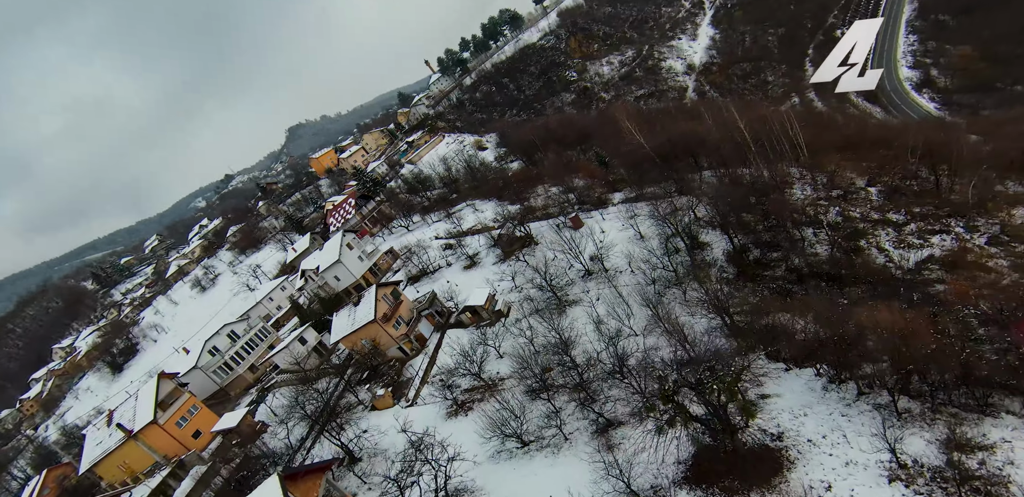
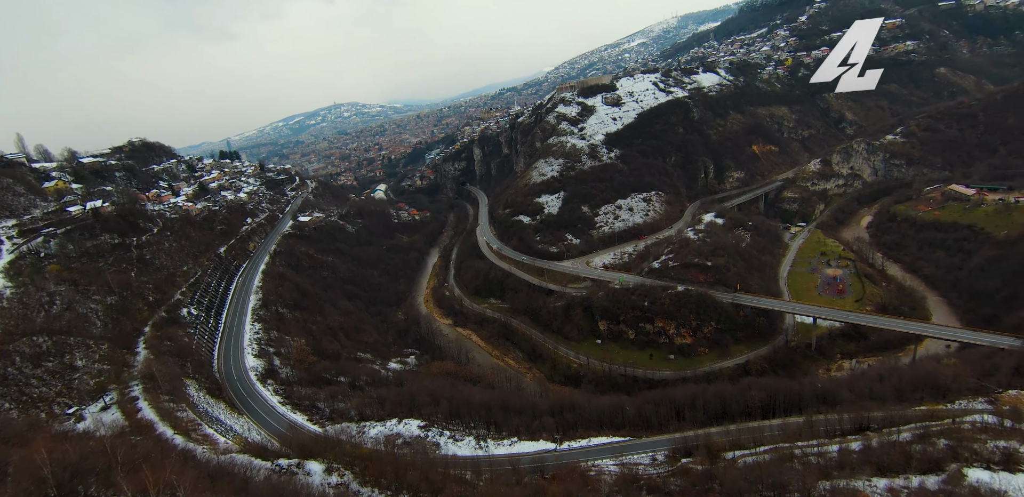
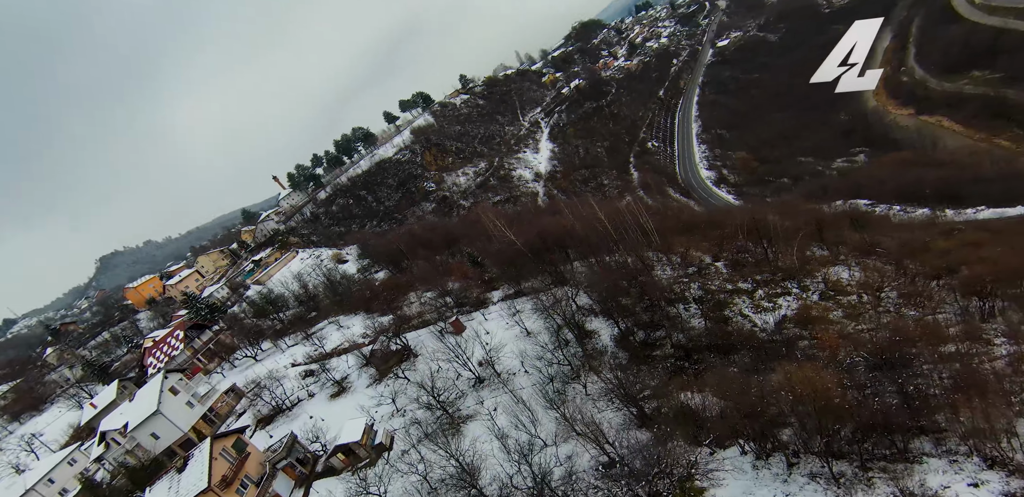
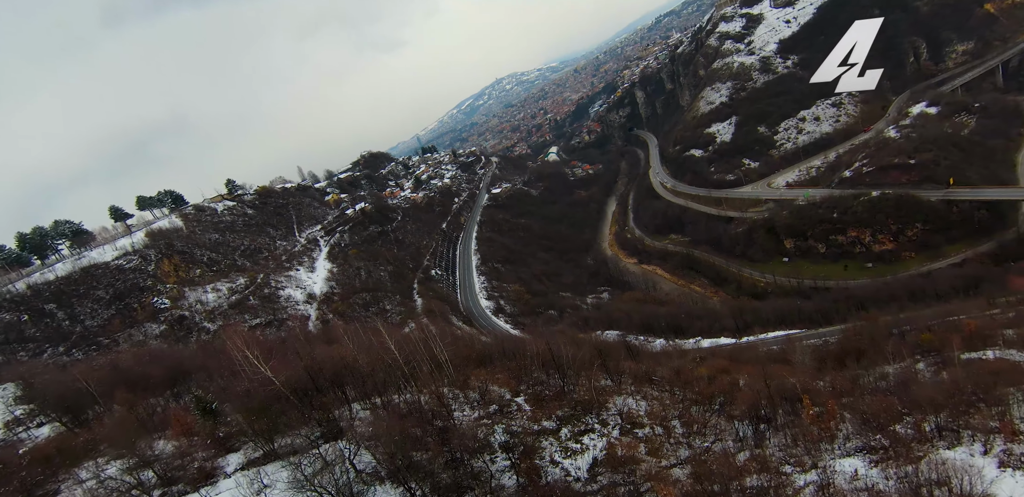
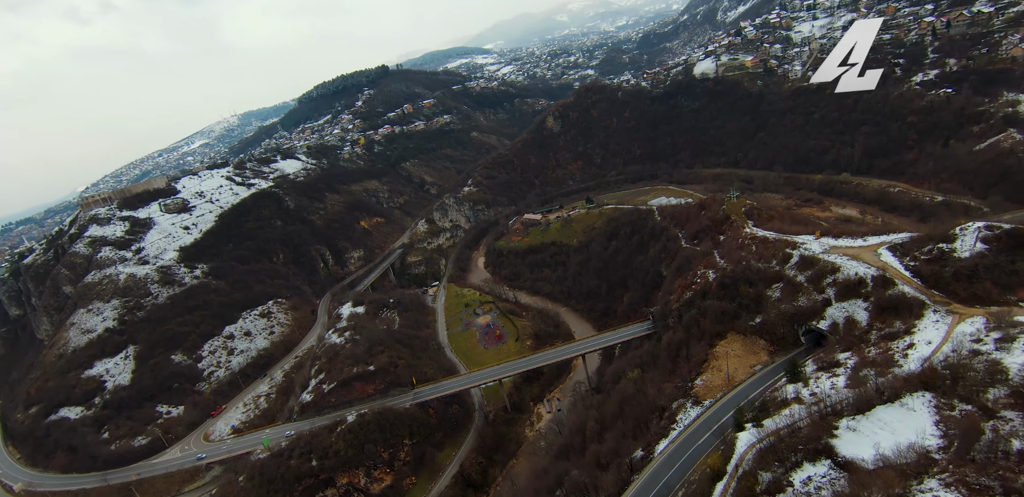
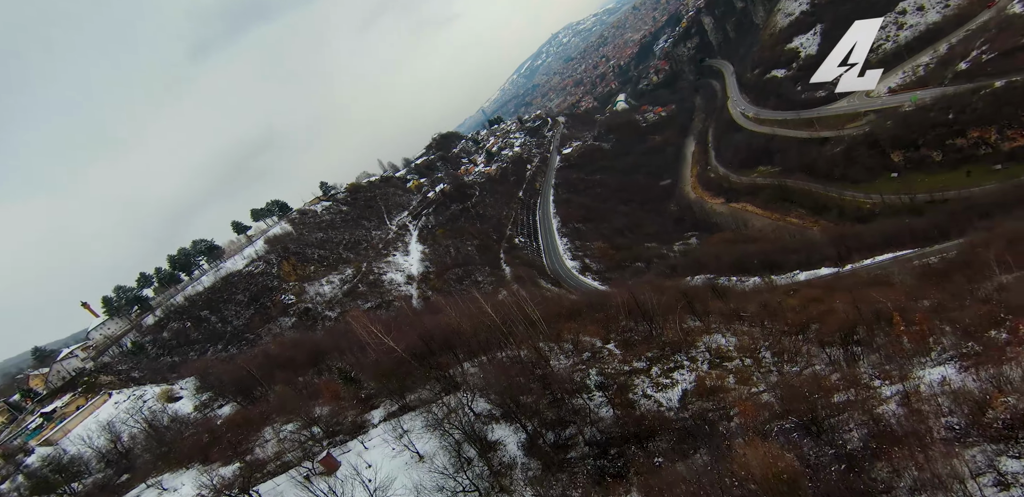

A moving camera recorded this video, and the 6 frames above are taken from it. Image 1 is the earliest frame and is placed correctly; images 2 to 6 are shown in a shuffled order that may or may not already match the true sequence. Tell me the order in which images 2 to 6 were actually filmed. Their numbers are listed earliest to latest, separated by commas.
3, 6, 4, 2, 5
